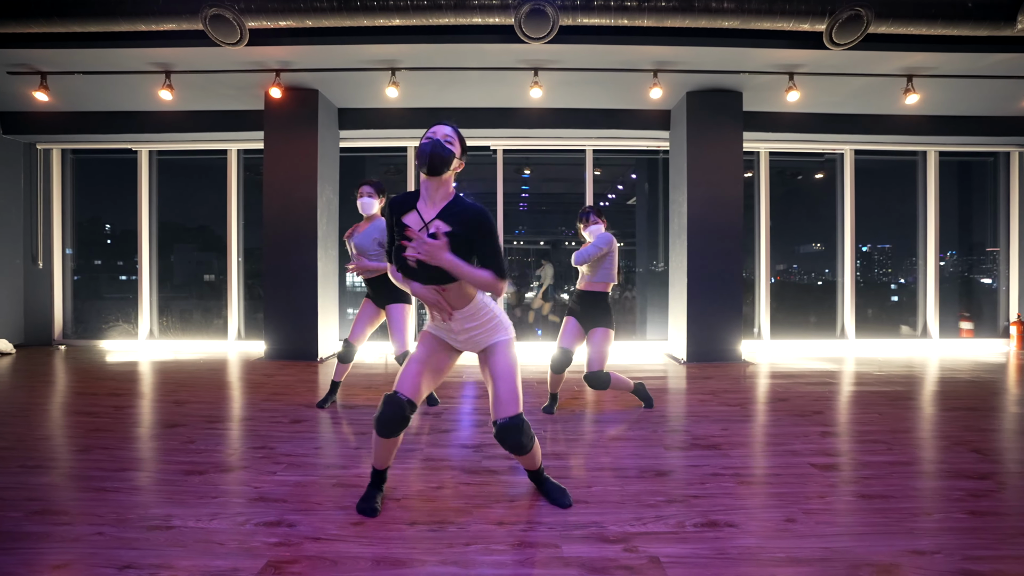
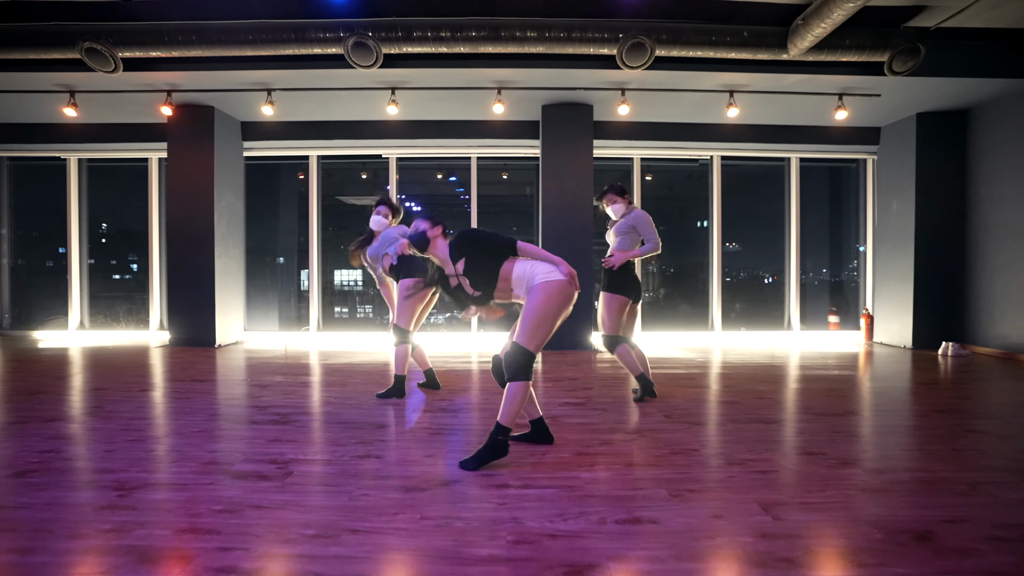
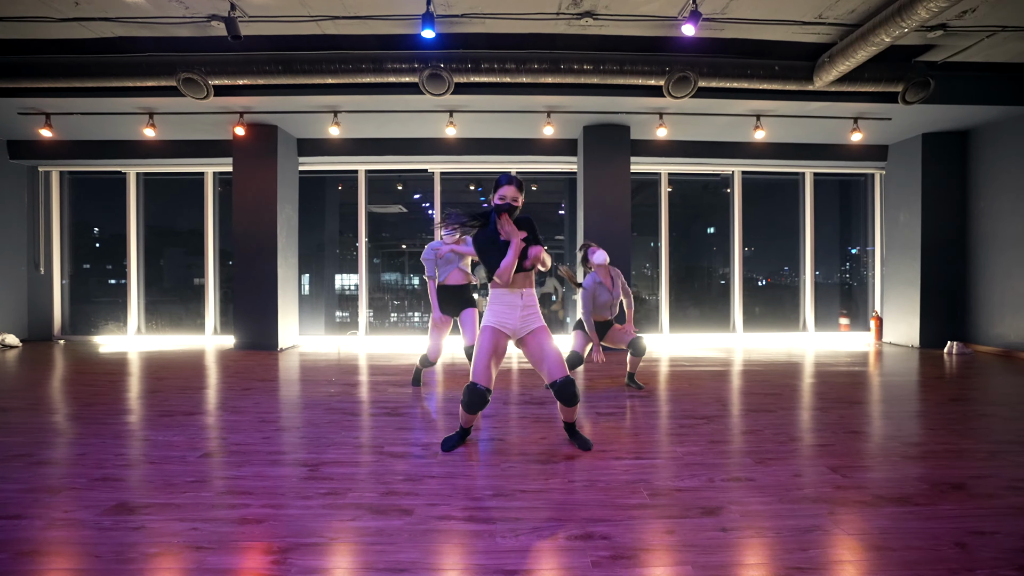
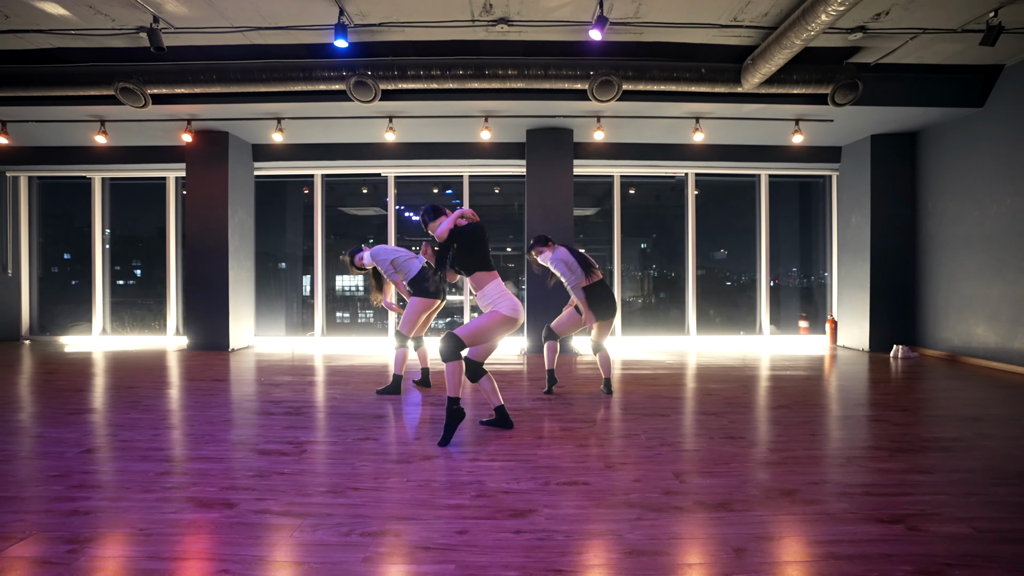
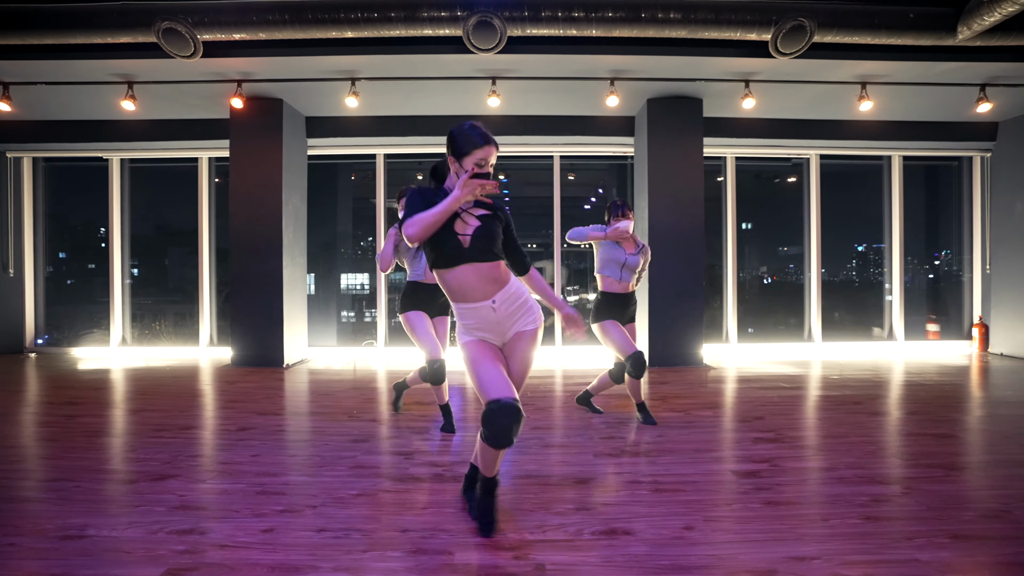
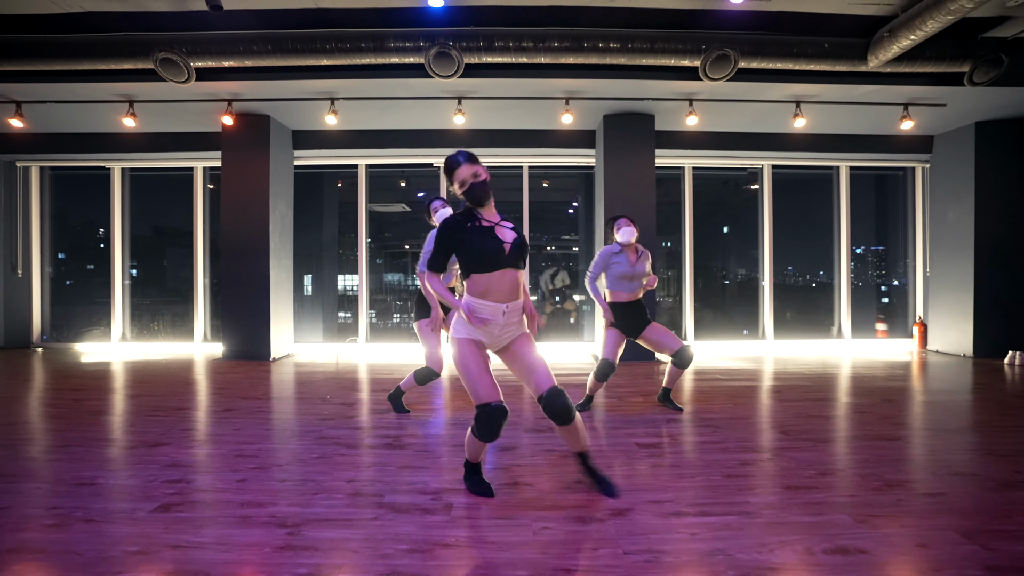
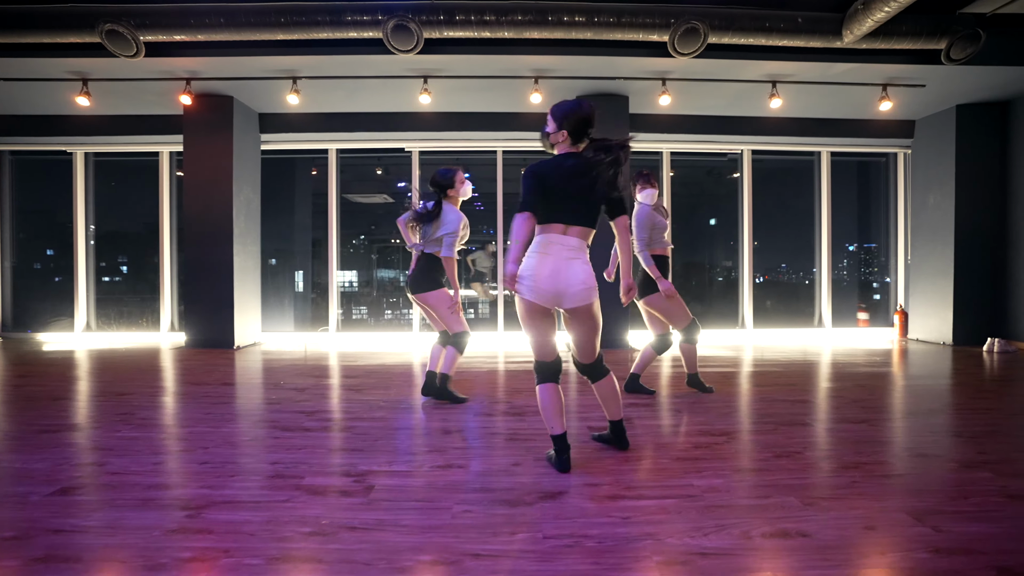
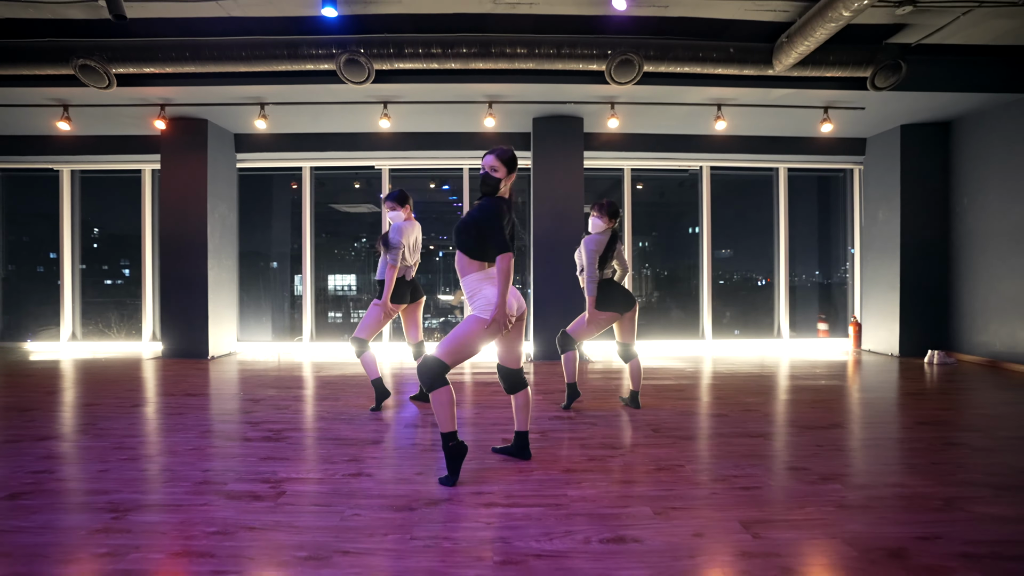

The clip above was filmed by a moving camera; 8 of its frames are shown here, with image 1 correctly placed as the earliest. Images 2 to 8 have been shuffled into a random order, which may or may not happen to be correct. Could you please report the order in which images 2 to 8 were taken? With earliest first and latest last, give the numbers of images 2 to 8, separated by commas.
5, 6, 3, 7, 8, 4, 2
